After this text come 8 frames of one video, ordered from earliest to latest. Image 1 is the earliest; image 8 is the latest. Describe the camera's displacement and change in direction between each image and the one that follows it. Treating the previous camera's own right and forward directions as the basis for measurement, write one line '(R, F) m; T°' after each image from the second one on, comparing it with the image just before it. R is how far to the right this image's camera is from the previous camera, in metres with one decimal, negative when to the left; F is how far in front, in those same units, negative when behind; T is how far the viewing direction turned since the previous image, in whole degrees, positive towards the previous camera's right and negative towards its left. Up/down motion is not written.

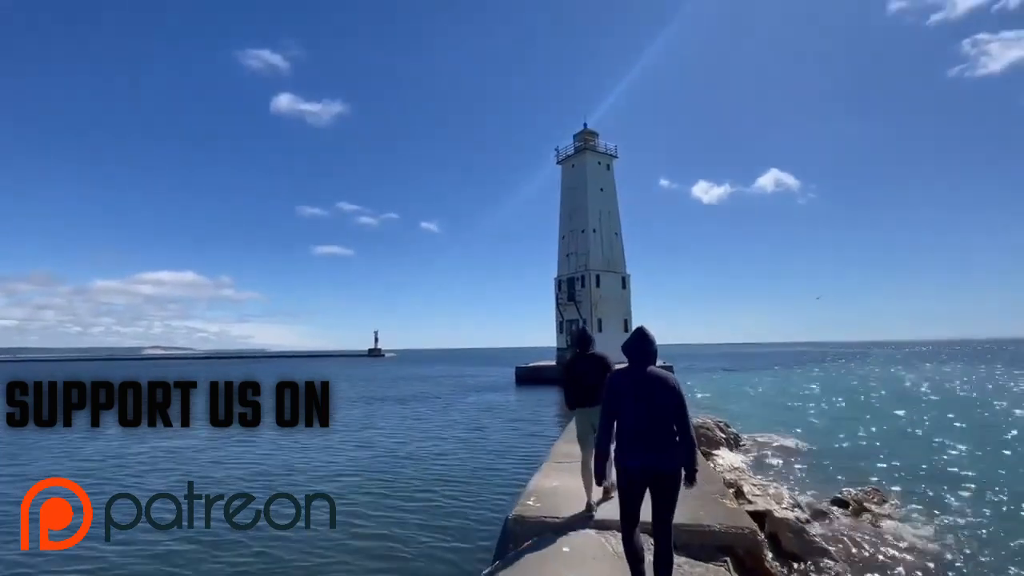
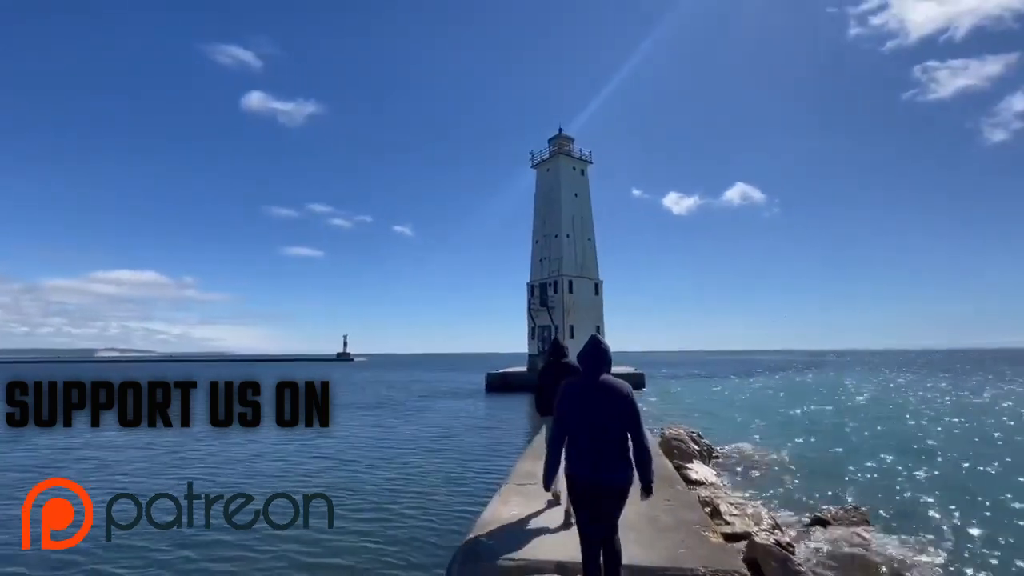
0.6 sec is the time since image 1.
(+0.1, +0.8) m; +3°
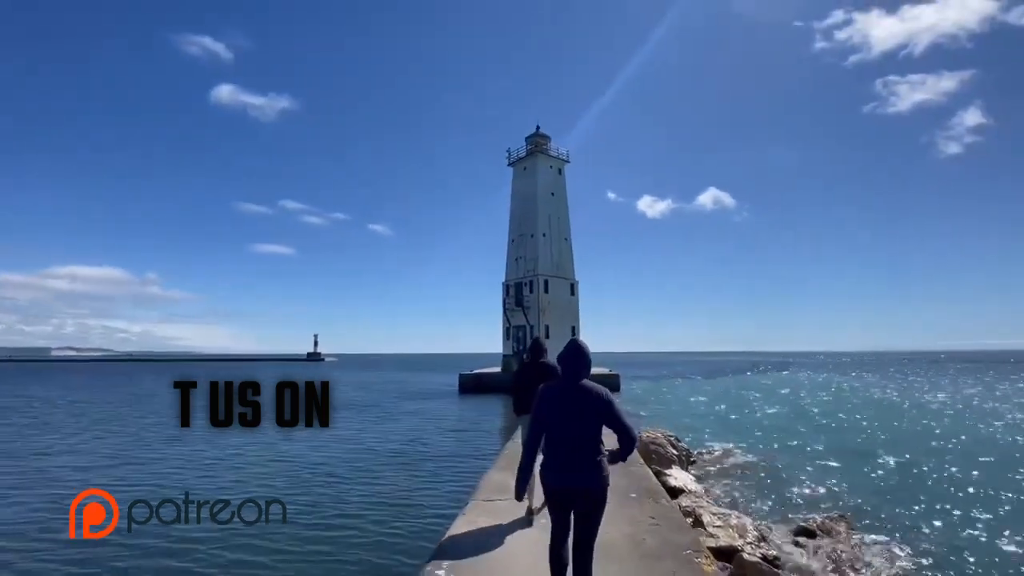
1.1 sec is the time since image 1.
(0.0, +0.7) m; +2°
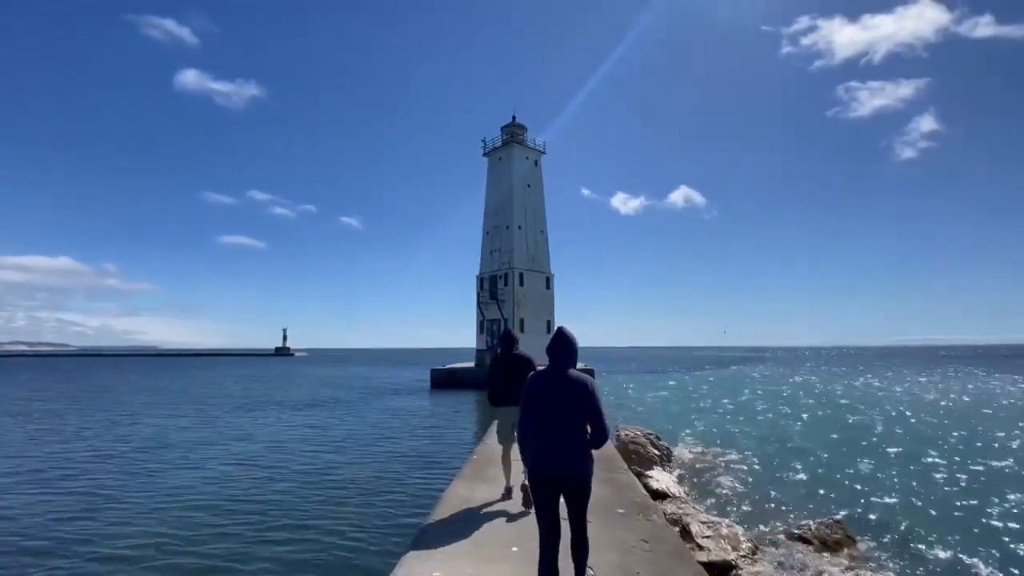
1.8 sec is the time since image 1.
(-0.1, +0.8) m; +3°
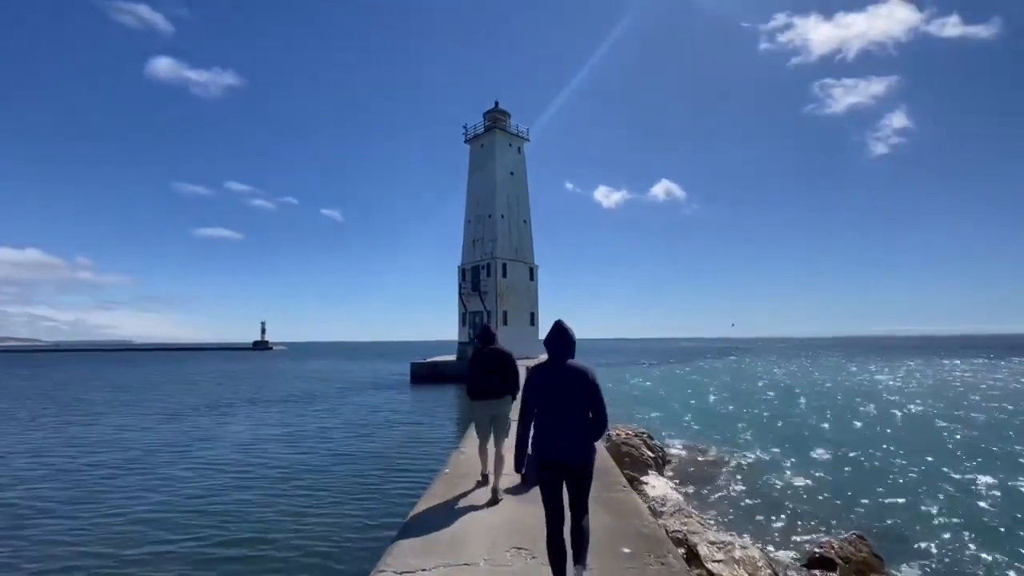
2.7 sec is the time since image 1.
(0.0, +0.9) m; +2°
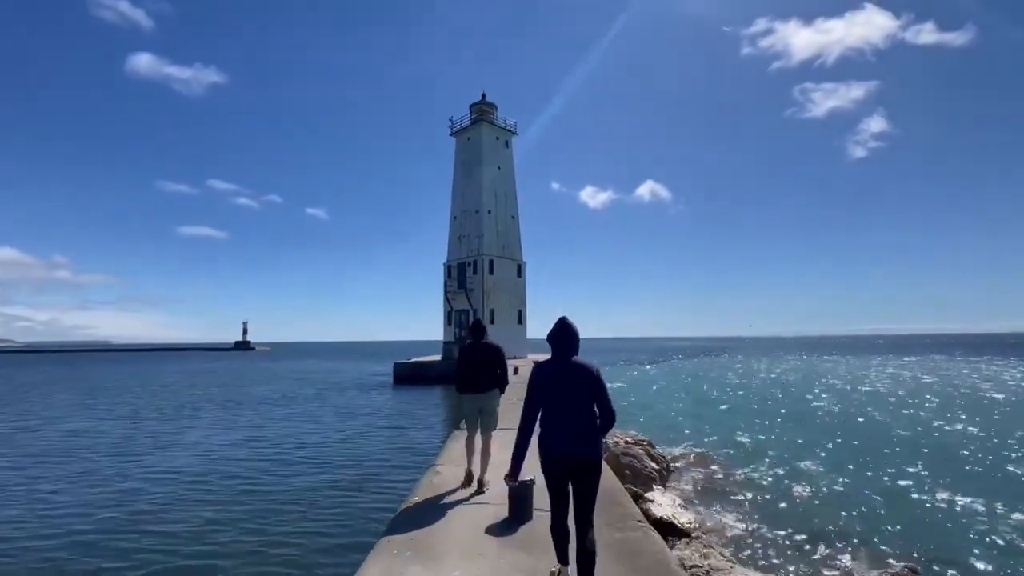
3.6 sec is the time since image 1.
(0.0, +1.0) m; +1°
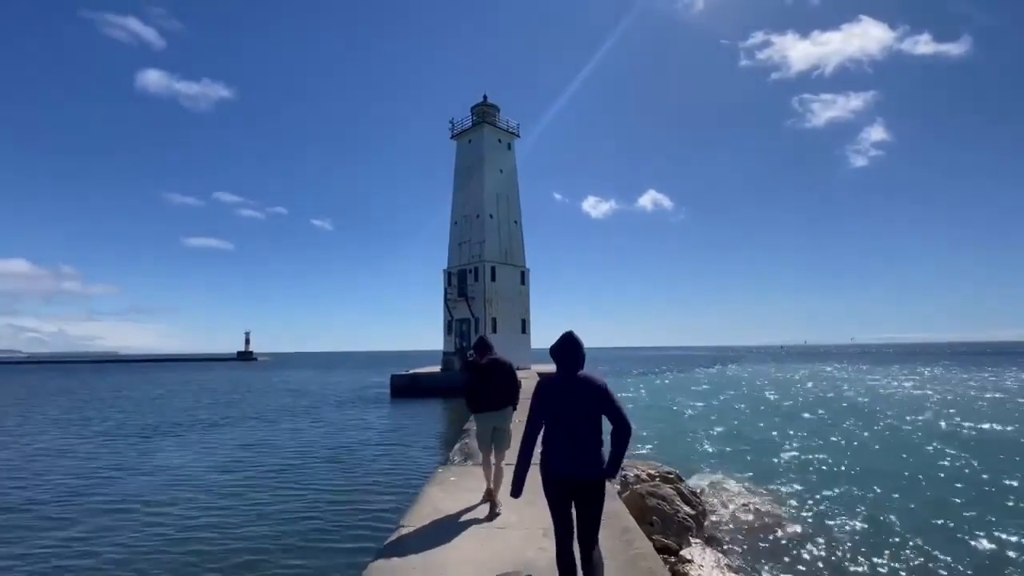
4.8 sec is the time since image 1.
(+0.1, +1.2) m; 0°
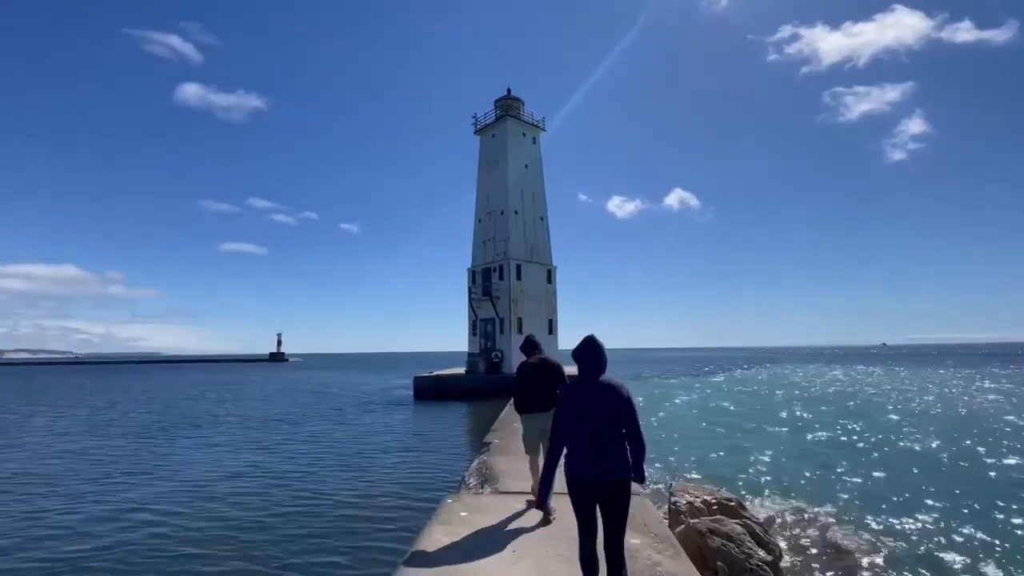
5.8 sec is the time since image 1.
(+0.2, +1.1) m; -3°
